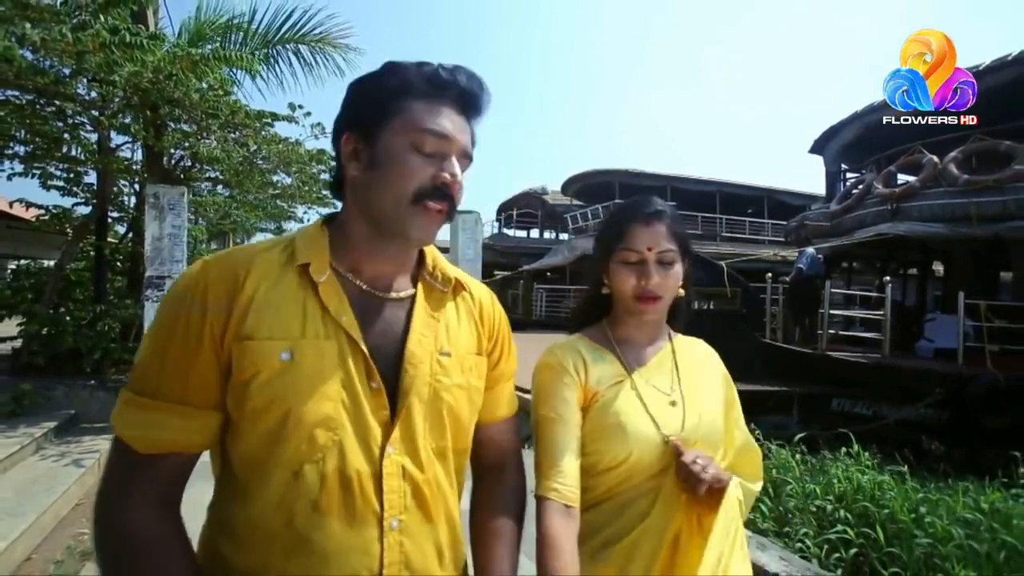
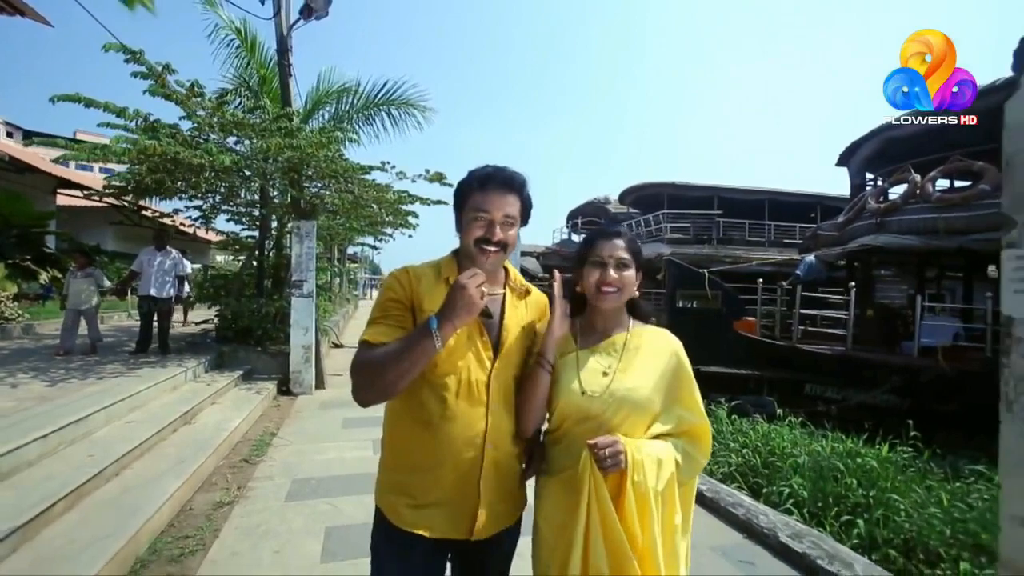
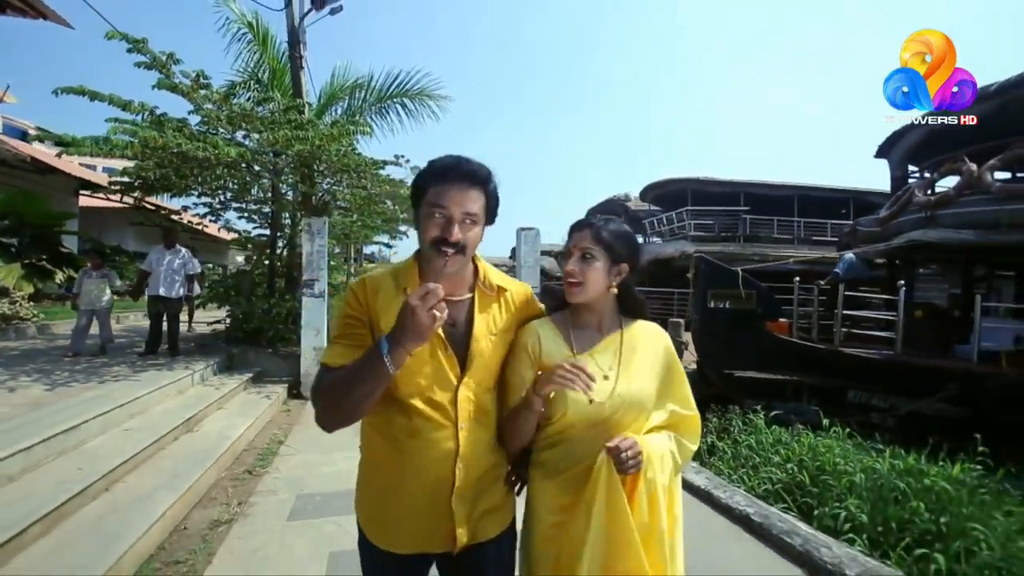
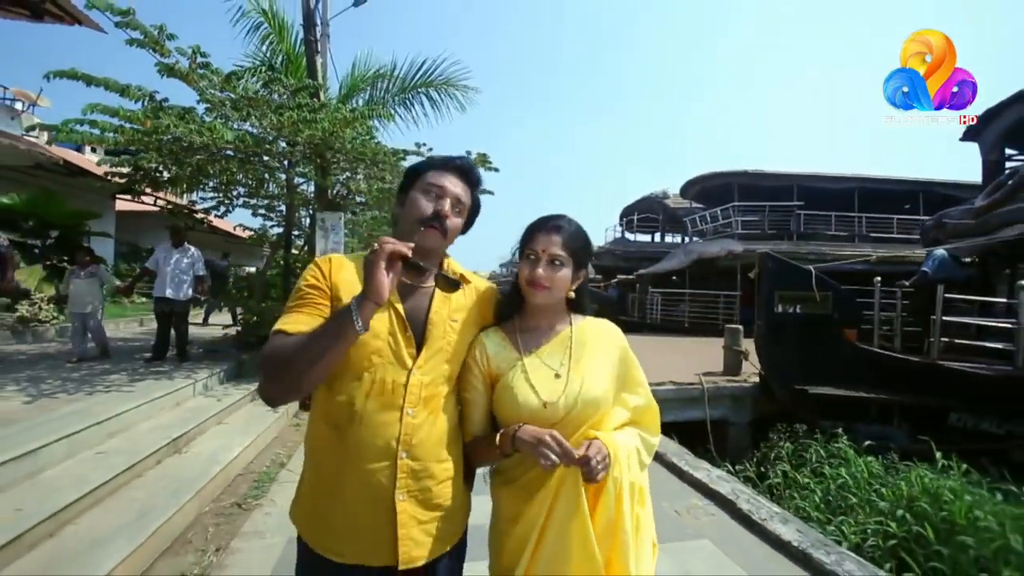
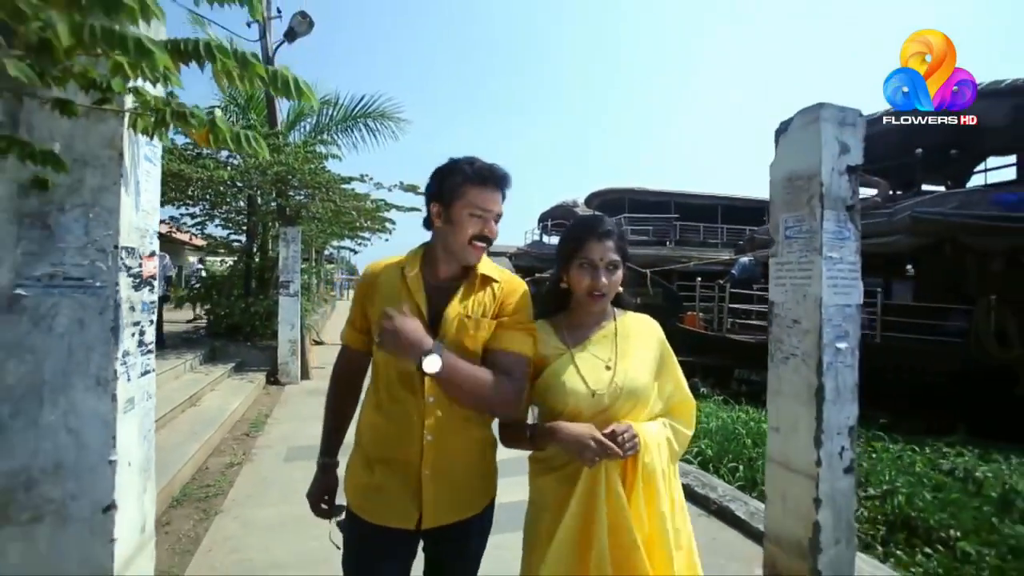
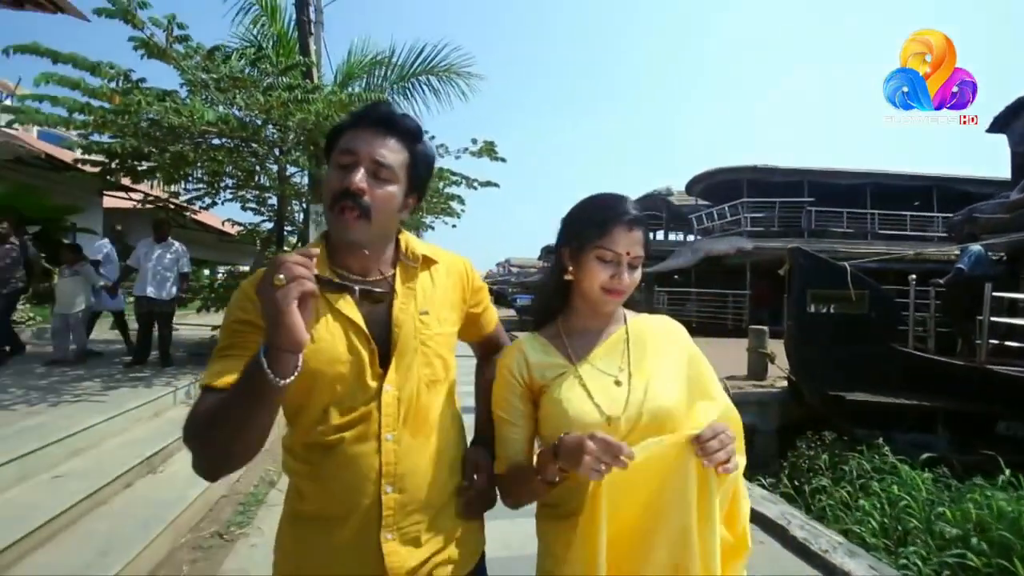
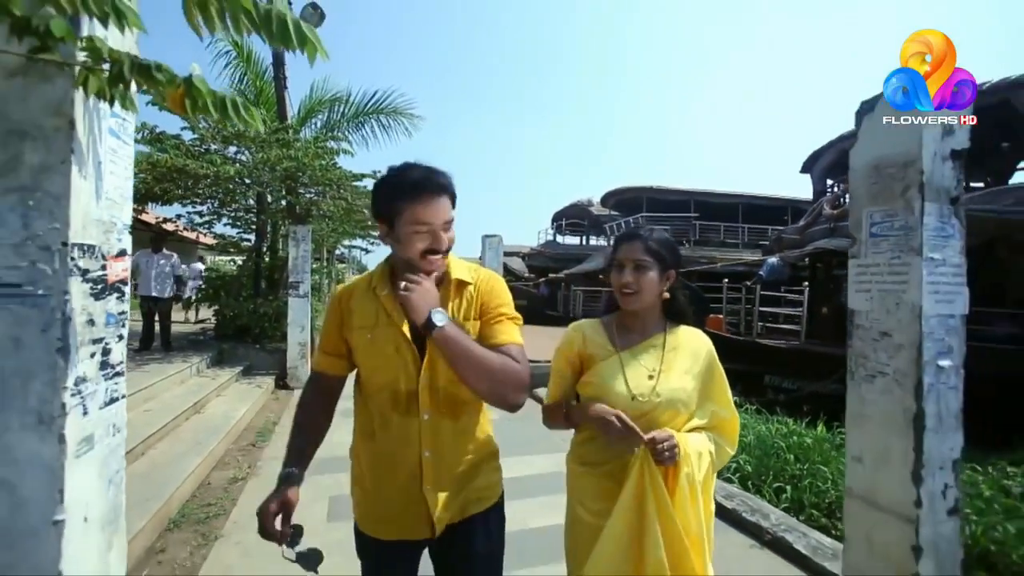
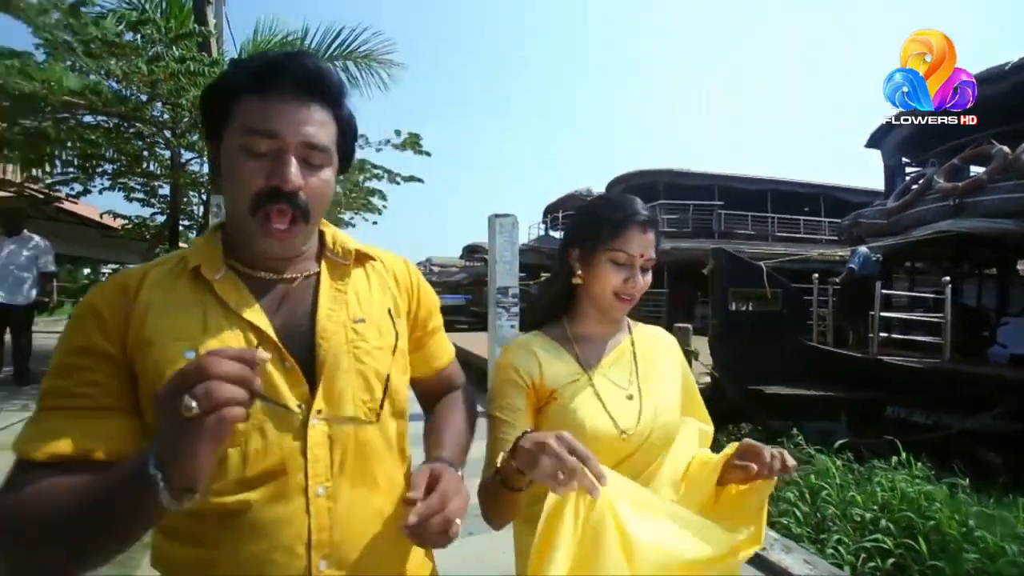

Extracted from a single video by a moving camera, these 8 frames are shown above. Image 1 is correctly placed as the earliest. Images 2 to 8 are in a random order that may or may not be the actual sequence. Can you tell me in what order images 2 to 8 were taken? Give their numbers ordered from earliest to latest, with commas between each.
8, 6, 4, 3, 2, 7, 5
